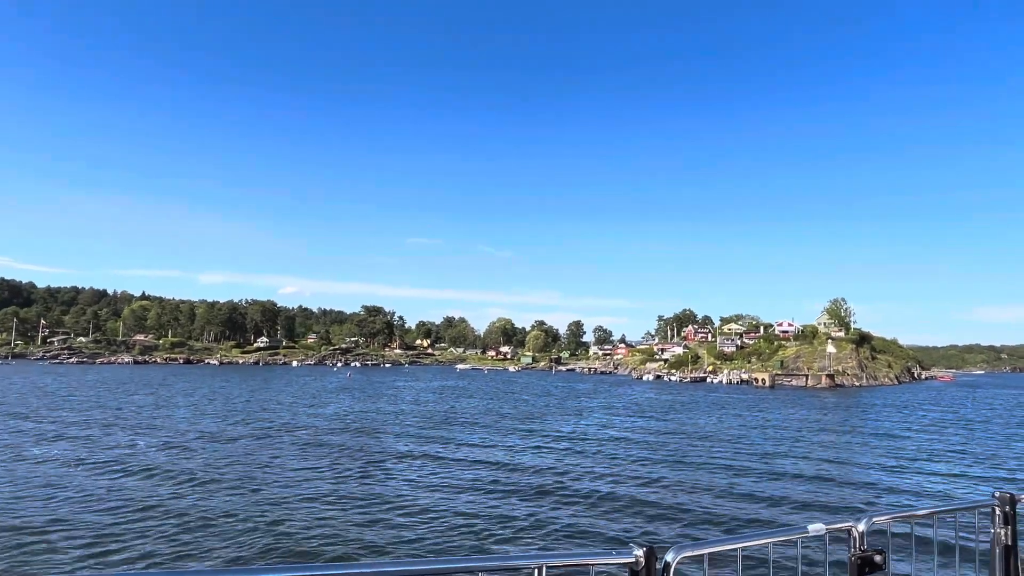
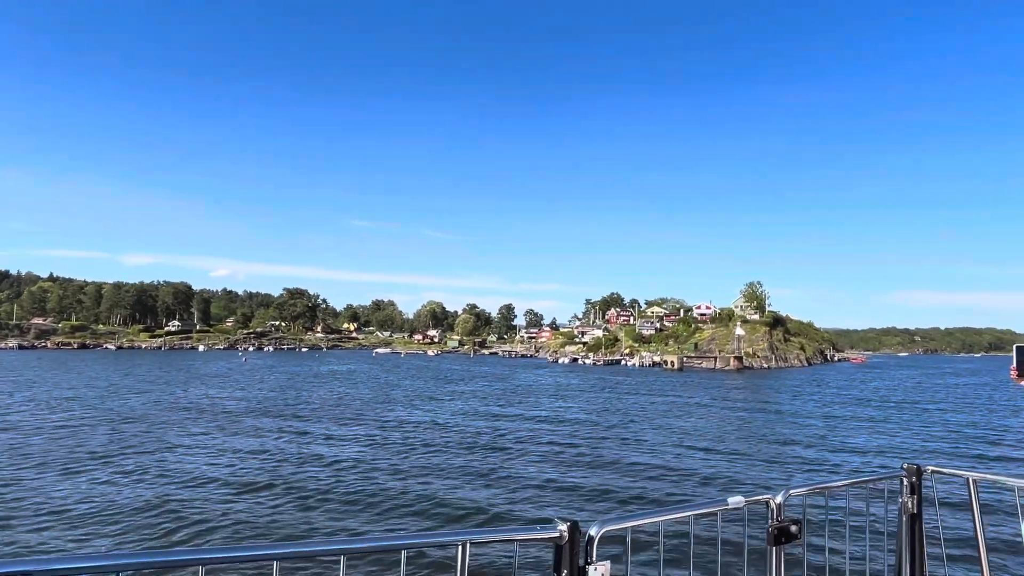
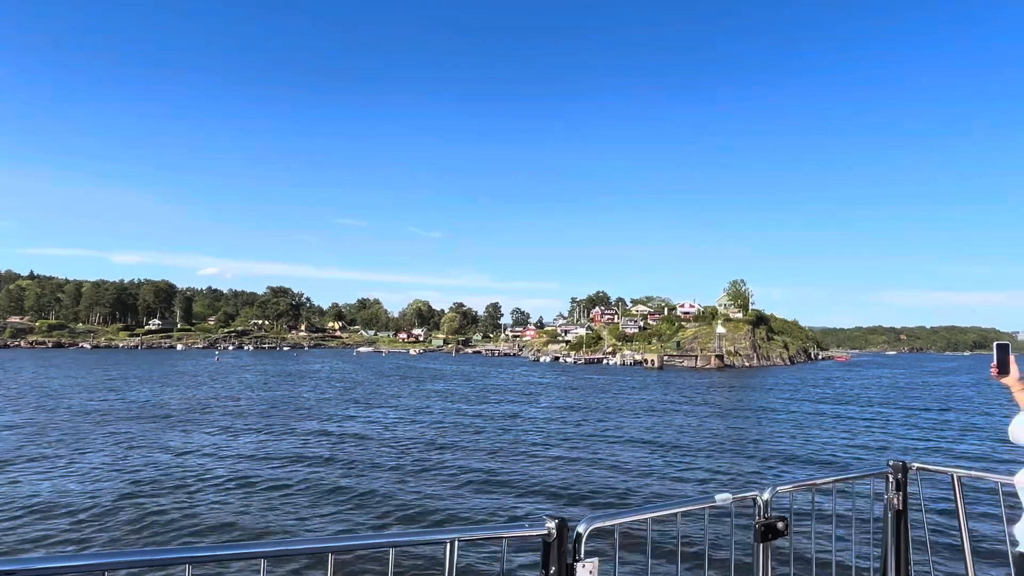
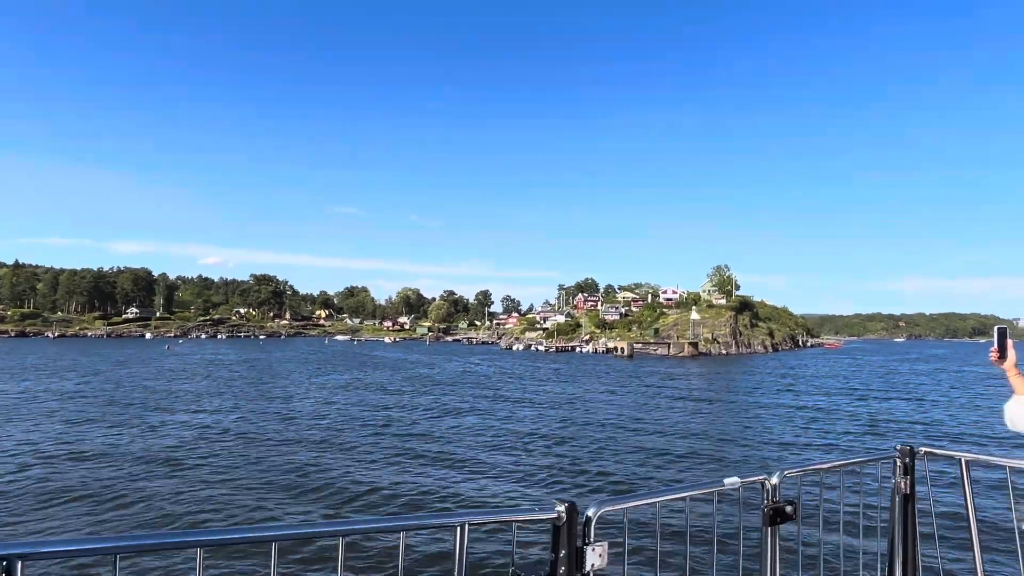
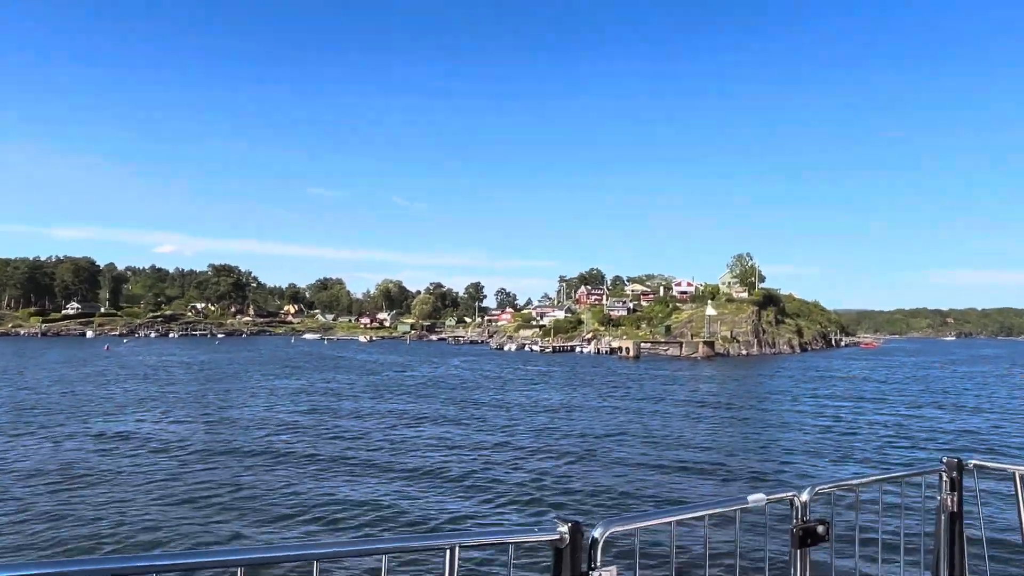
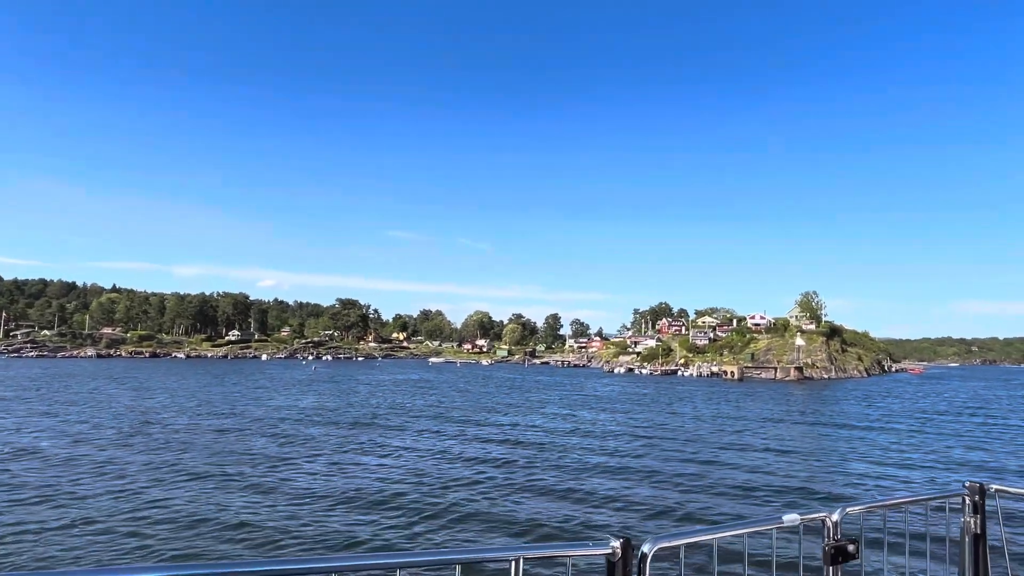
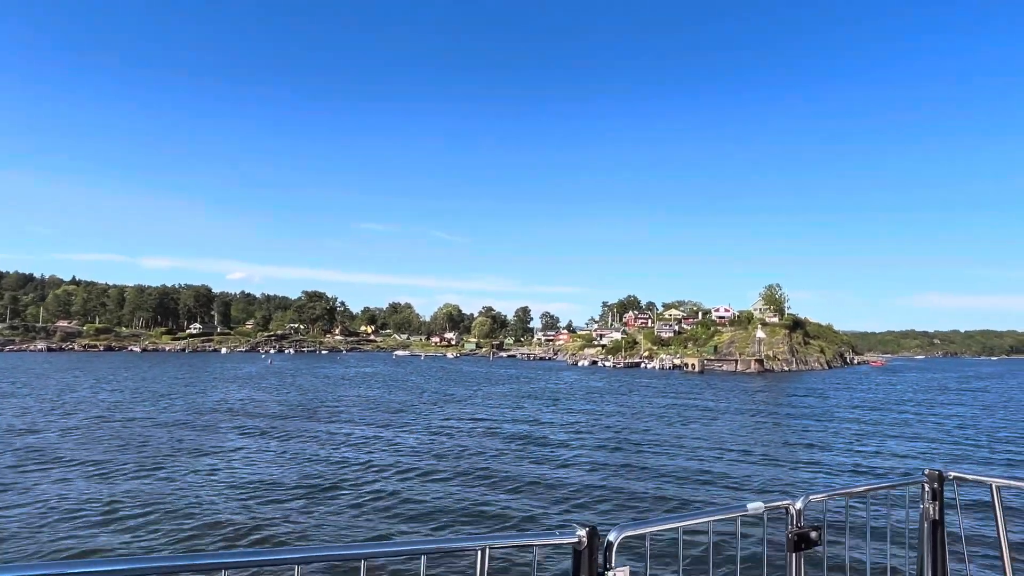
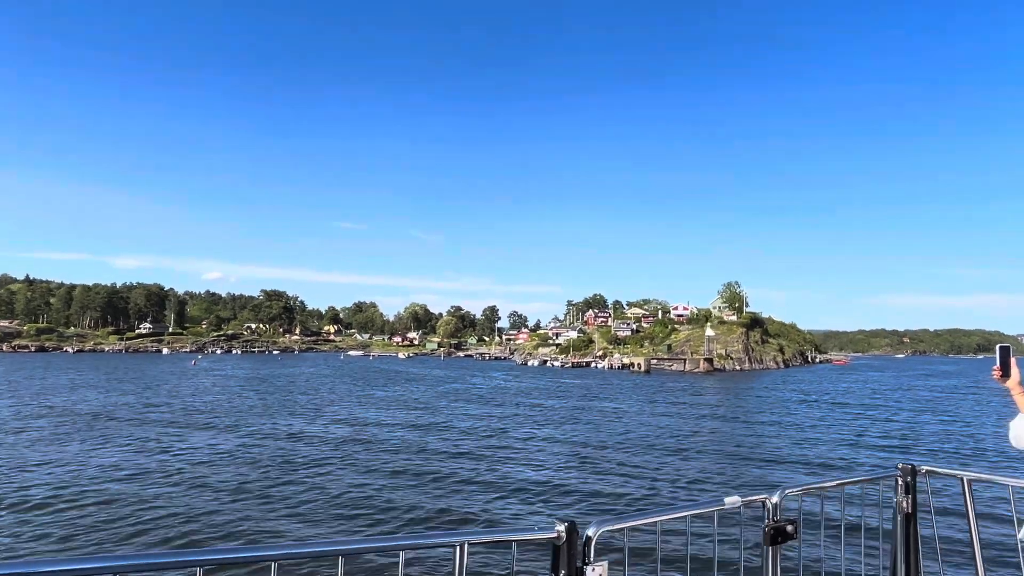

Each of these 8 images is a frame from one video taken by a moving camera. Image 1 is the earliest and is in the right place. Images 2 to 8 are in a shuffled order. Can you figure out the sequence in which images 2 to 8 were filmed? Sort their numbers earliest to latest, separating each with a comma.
6, 7, 2, 3, 8, 4, 5
